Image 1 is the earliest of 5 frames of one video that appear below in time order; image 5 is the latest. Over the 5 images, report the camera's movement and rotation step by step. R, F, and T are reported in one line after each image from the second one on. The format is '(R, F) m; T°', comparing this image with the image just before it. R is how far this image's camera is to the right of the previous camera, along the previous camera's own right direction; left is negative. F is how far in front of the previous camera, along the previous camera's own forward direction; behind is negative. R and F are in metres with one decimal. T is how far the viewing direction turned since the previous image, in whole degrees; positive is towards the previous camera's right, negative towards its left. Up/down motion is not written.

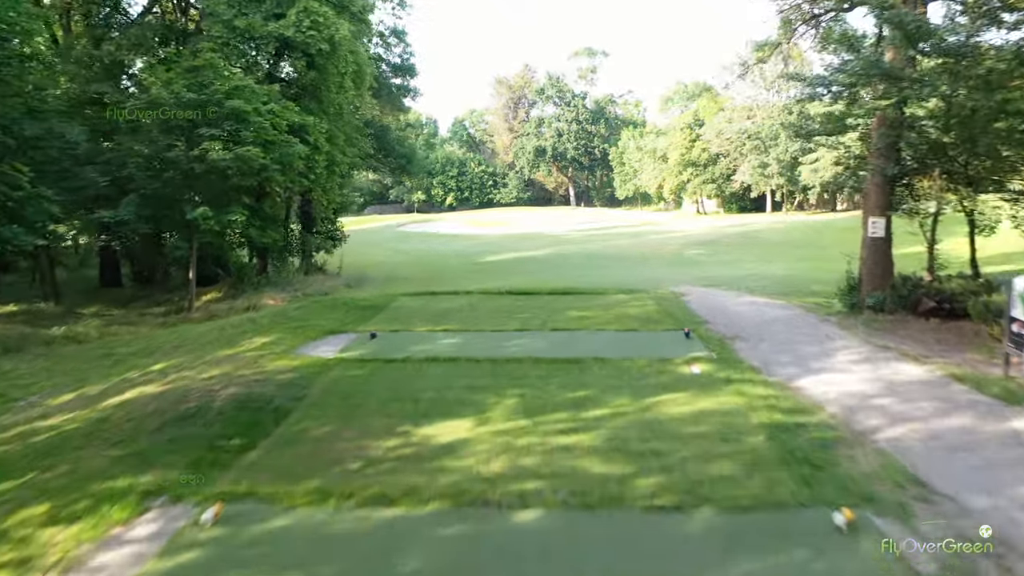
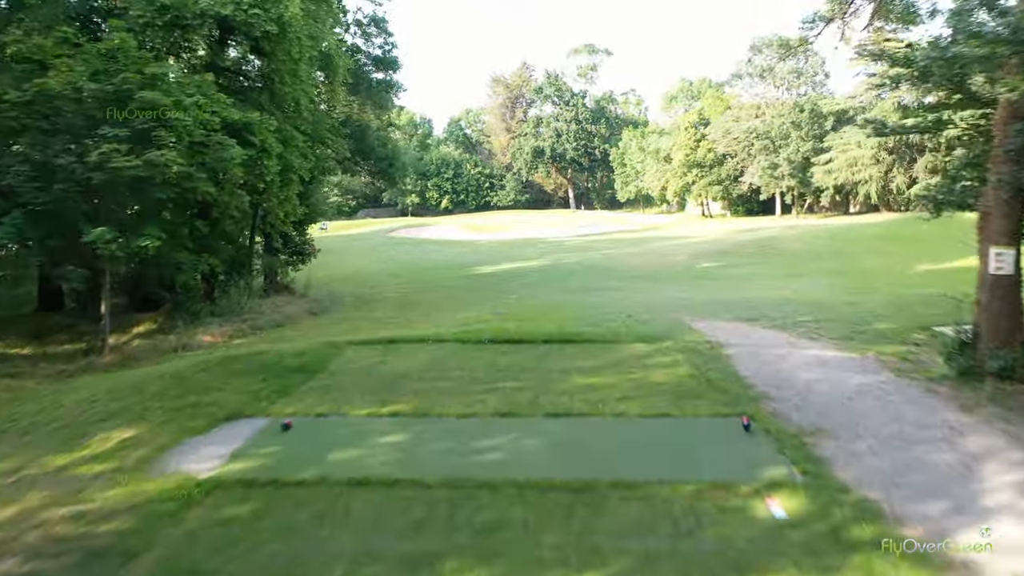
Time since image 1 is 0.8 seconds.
(+0.1, +1.8) m; 0°
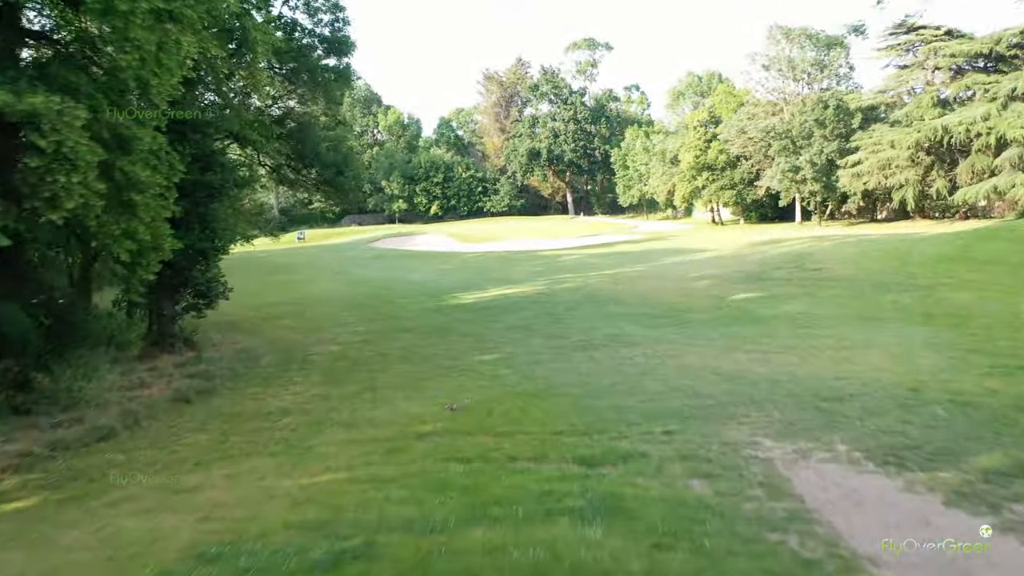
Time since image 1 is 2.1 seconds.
(+0.2, +3.4) m; 0°
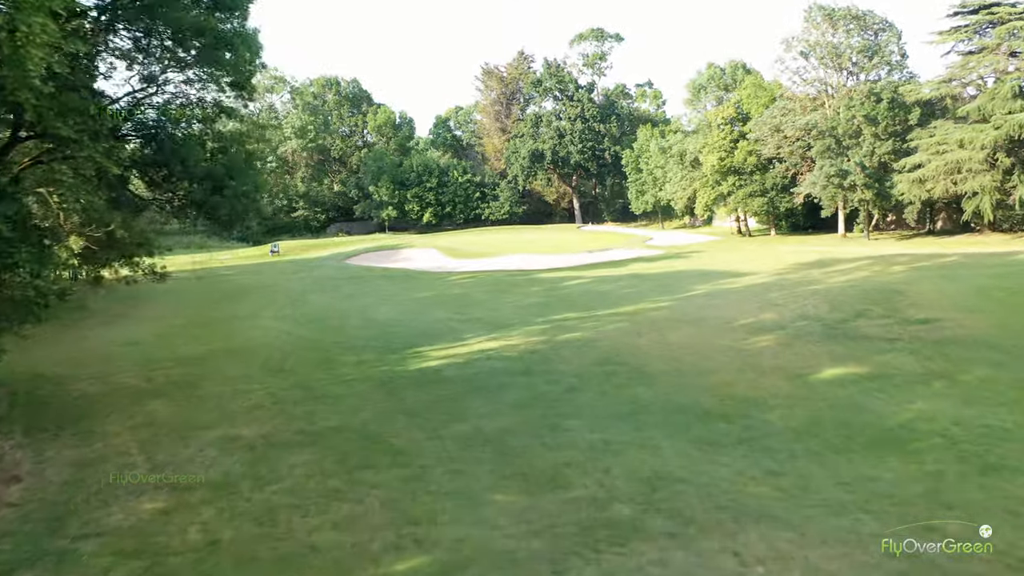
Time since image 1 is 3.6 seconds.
(+0.4, +4.5) m; -1°
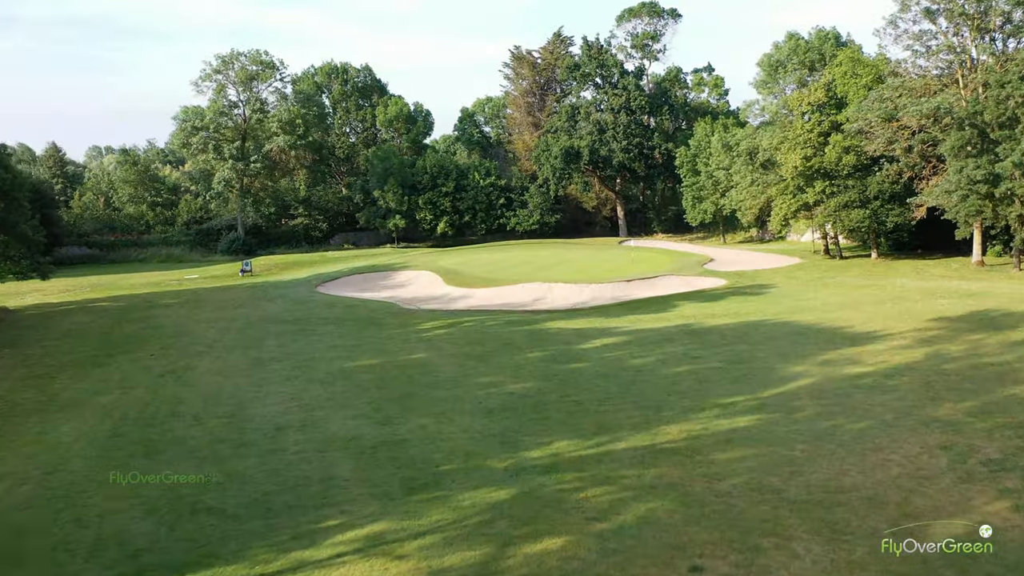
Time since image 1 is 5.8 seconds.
(+1.1, +7.2) m; -4°
